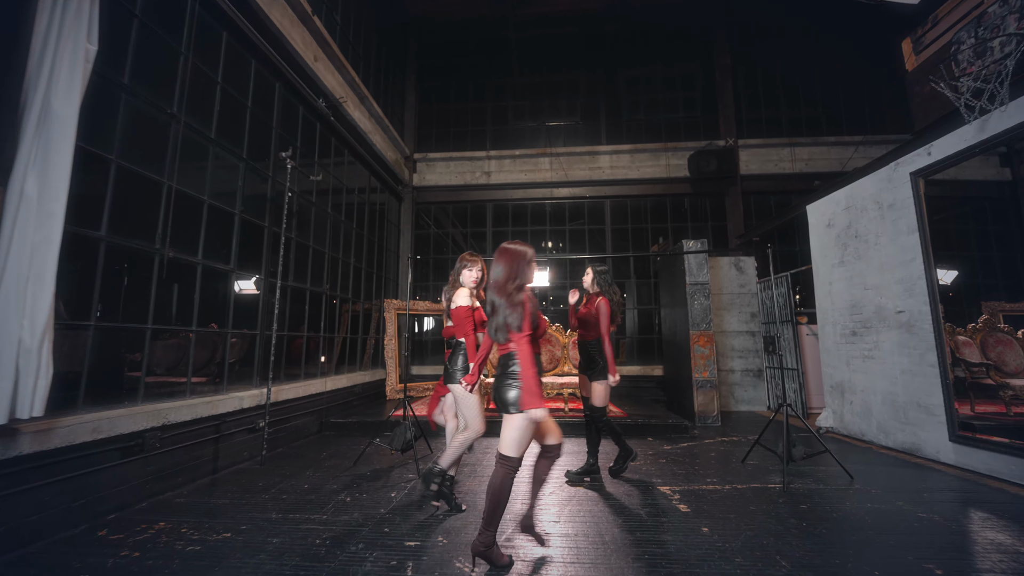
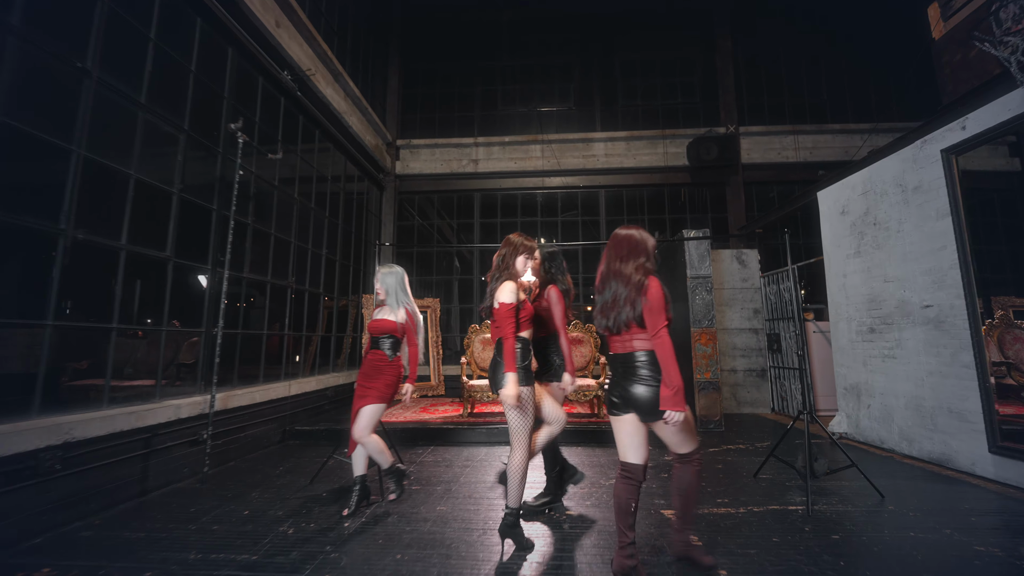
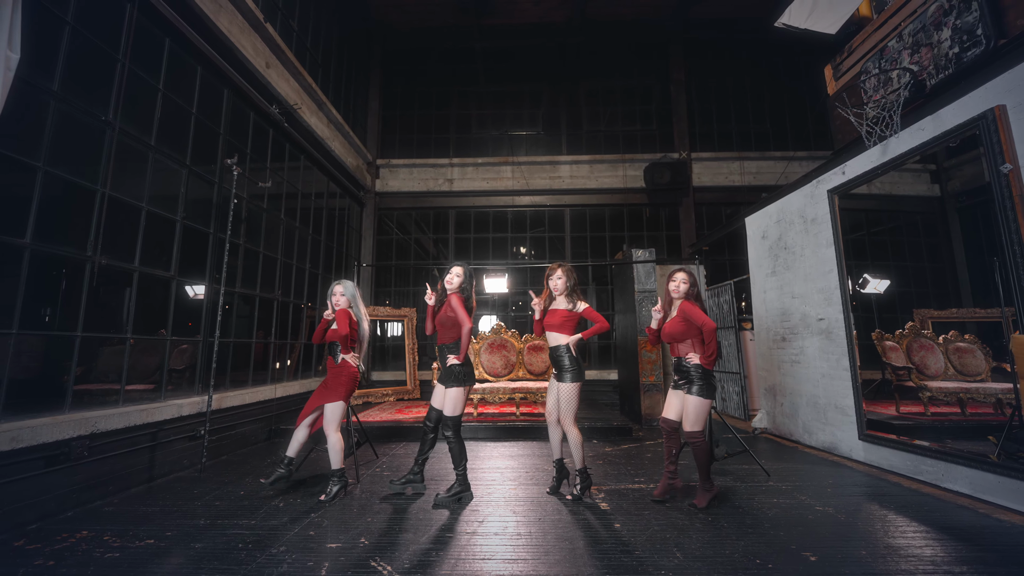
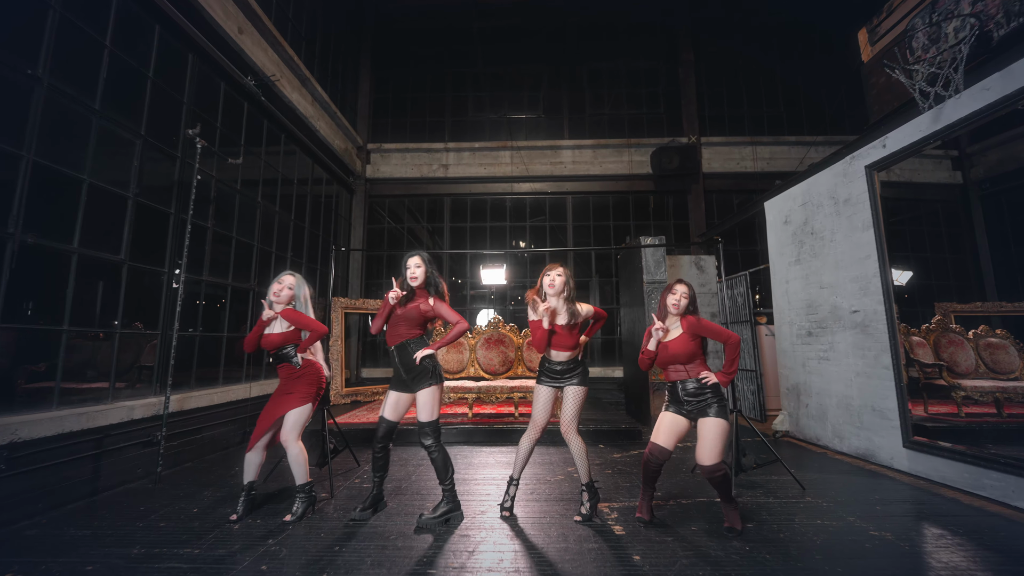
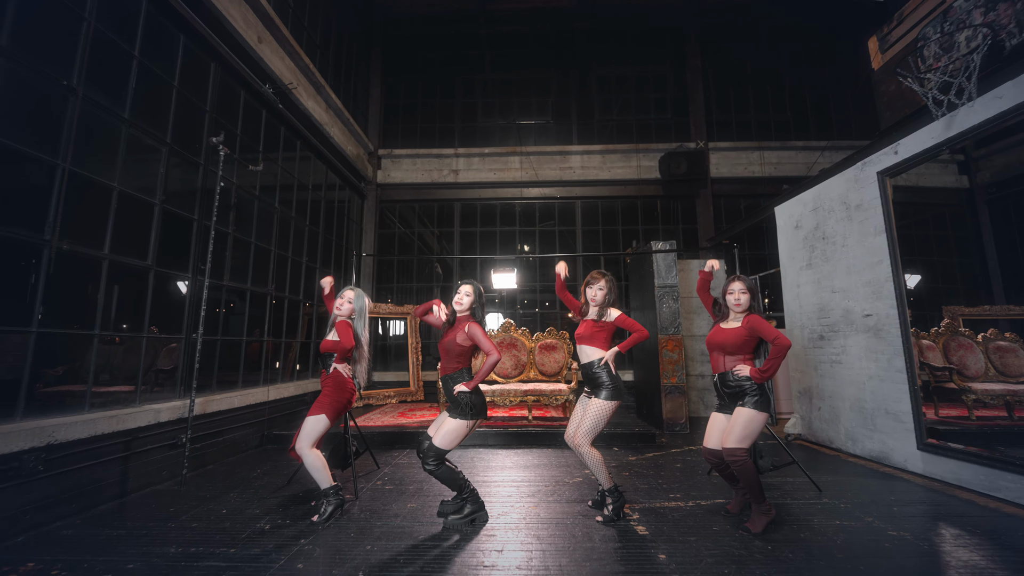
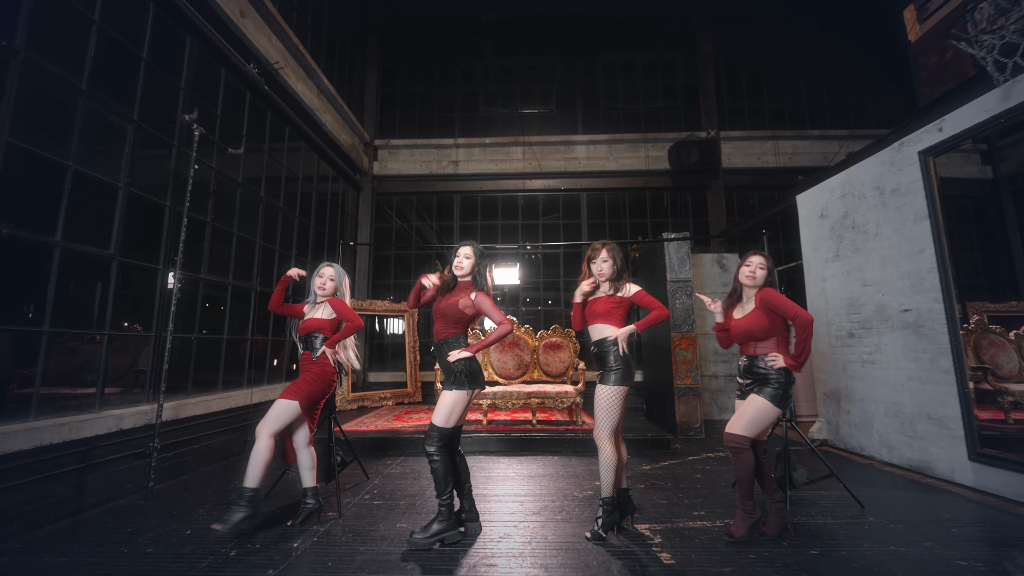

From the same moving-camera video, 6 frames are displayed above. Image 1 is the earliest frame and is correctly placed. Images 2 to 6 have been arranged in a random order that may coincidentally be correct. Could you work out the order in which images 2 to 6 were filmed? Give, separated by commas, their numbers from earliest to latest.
2, 6, 5, 3, 4
